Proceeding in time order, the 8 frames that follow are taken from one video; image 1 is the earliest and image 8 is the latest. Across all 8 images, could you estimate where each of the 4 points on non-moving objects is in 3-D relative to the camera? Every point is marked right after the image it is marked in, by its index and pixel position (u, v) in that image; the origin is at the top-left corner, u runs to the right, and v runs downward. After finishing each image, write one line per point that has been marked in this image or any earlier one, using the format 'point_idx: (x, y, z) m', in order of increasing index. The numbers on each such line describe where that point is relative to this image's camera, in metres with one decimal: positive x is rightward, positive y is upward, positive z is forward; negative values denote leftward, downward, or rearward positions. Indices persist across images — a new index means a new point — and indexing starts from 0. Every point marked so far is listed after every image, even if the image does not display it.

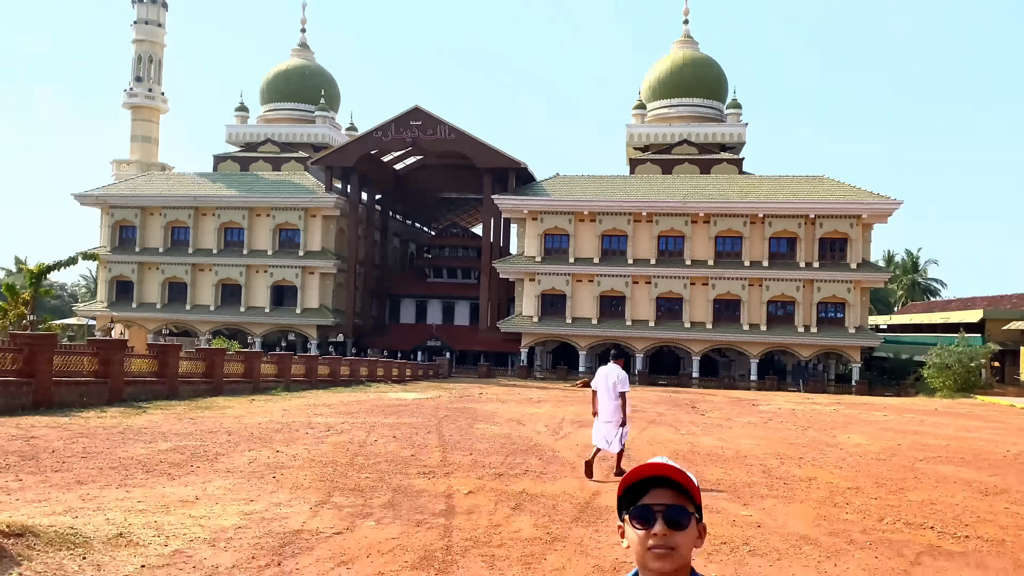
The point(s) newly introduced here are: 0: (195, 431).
0: (-6.4, -2.9, +17.0) m
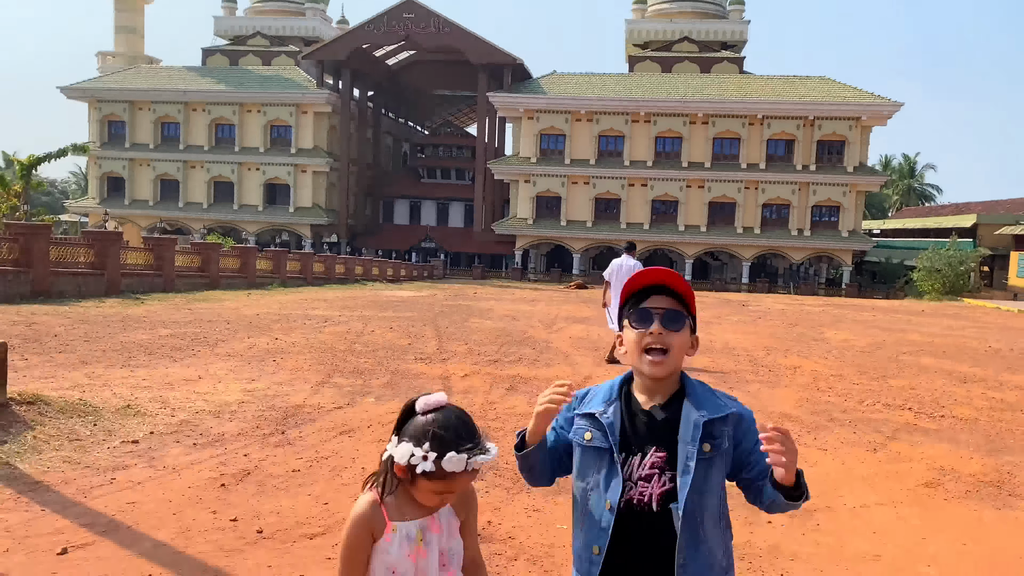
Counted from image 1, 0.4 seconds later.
0: (-6.5, -0.7, +17.3) m
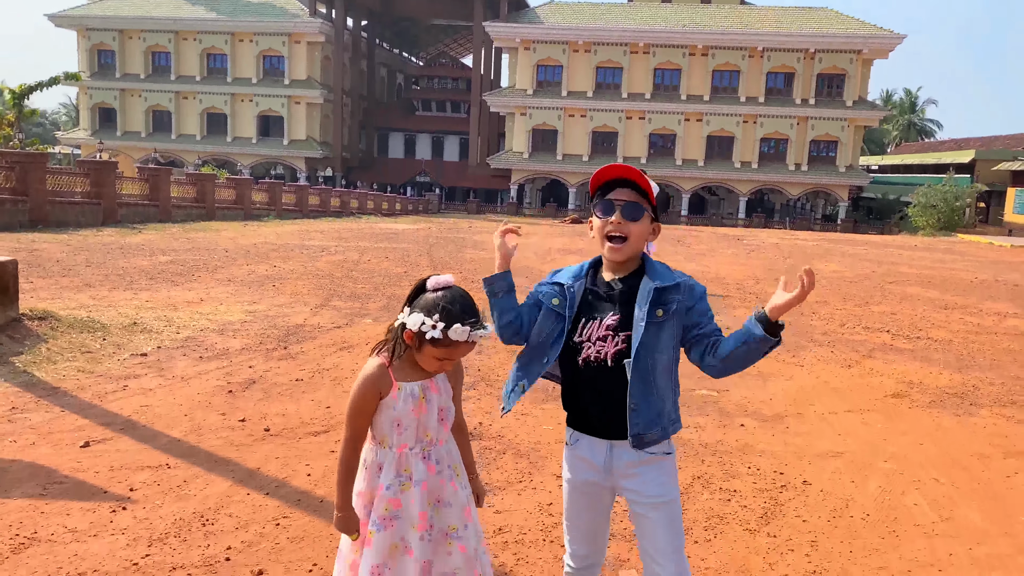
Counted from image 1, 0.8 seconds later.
0: (-6.6, +0.8, +17.5) m
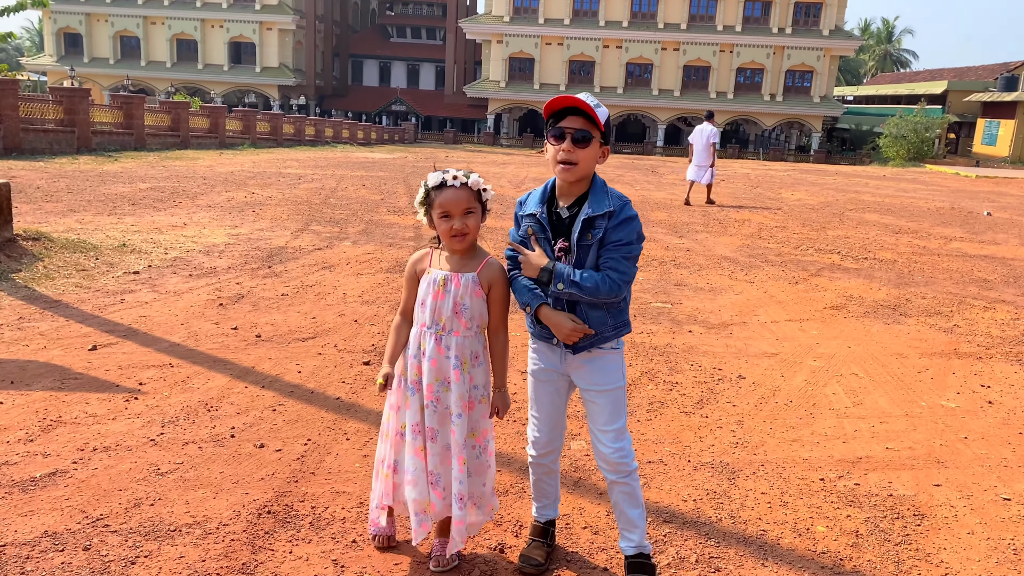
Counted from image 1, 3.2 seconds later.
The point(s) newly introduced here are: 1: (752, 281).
0: (-7.2, +2.4, +17.7) m
1: (+2.4, +0.1, +8.3) m
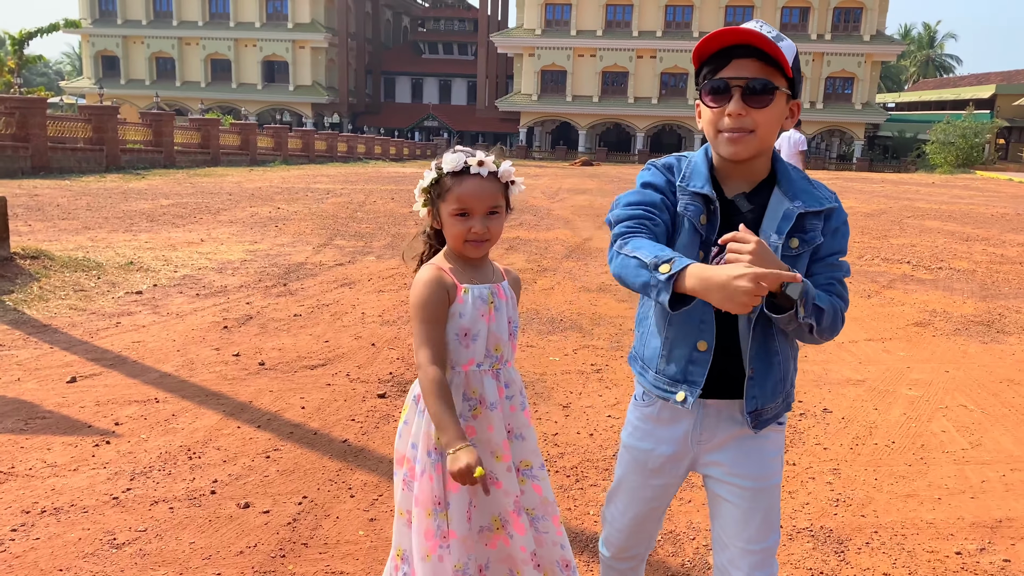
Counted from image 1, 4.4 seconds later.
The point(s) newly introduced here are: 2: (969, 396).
0: (-6.5, +2.0, +17.2) m
1: (+2.7, -0.1, +7.4) m
2: (+2.5, -0.6, +4.6) m
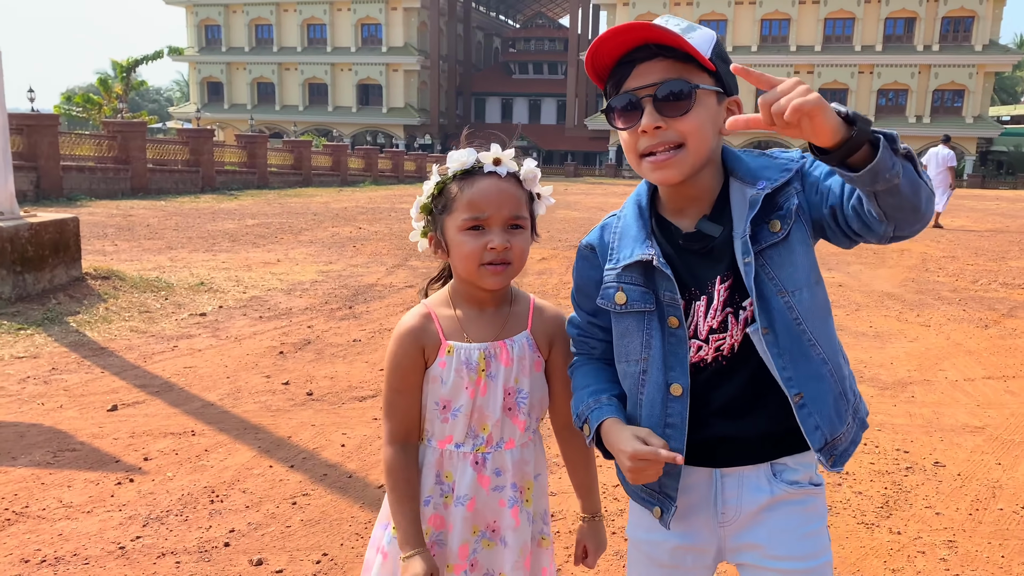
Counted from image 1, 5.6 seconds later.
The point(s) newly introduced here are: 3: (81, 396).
0: (-4.8, +1.6, +17.4) m
1: (+3.3, -0.3, +6.7) m
2: (+2.8, -0.7, +3.9) m
3: (-2.4, -0.6, +4.7) m
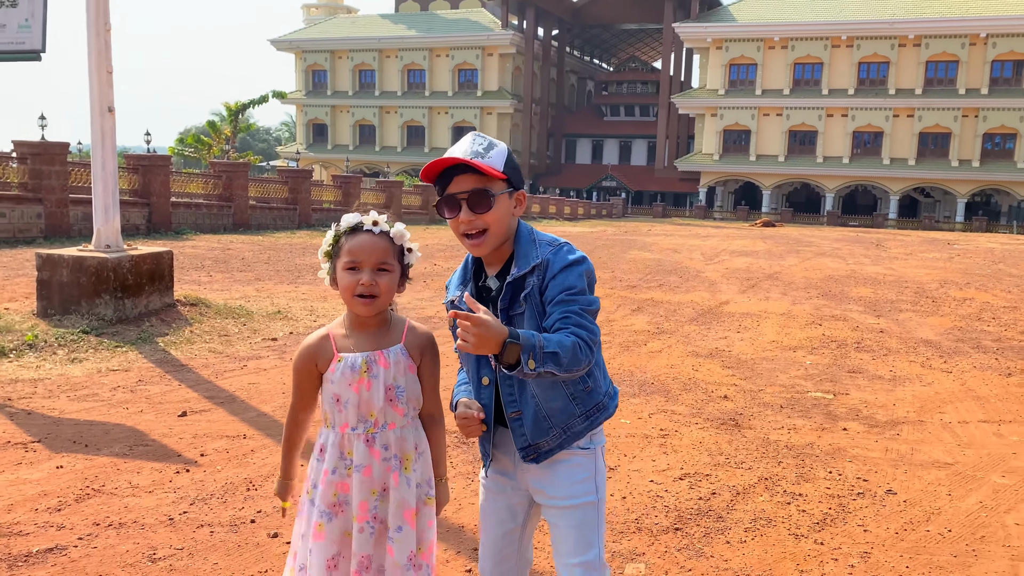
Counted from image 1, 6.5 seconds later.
0: (-3.2, +0.9, +18.5) m
1: (+3.6, -0.7, +6.9) m
2: (+2.7, -1.0, +4.1) m
3: (-2.3, -0.8, +5.5) m
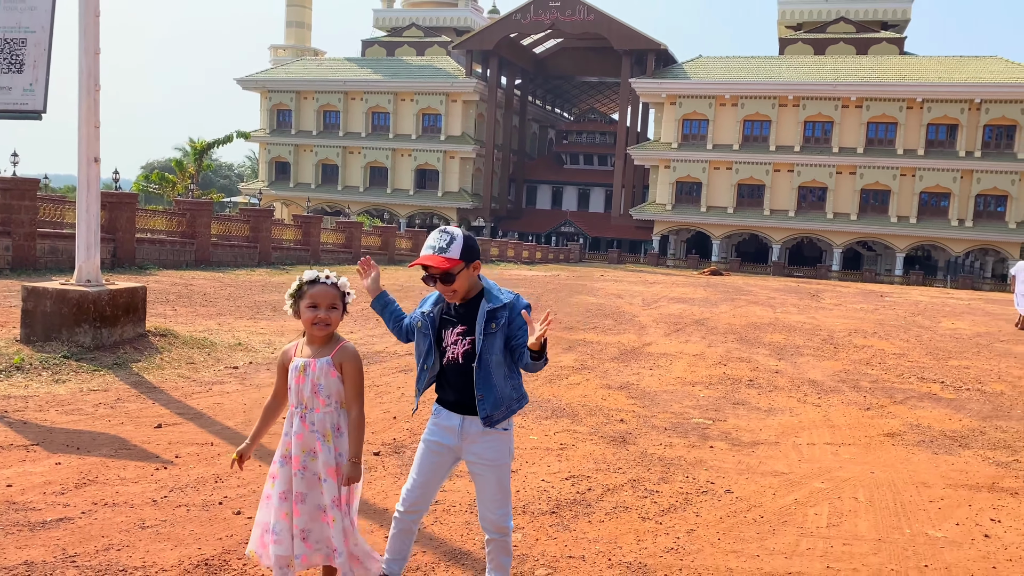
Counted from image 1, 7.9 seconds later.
0: (-4.4, 0.0, +19.5) m
1: (+2.9, -1.1, +8.0) m
2: (+2.2, -1.3, +5.3) m
3: (-2.9, -1.0, +6.4) m
